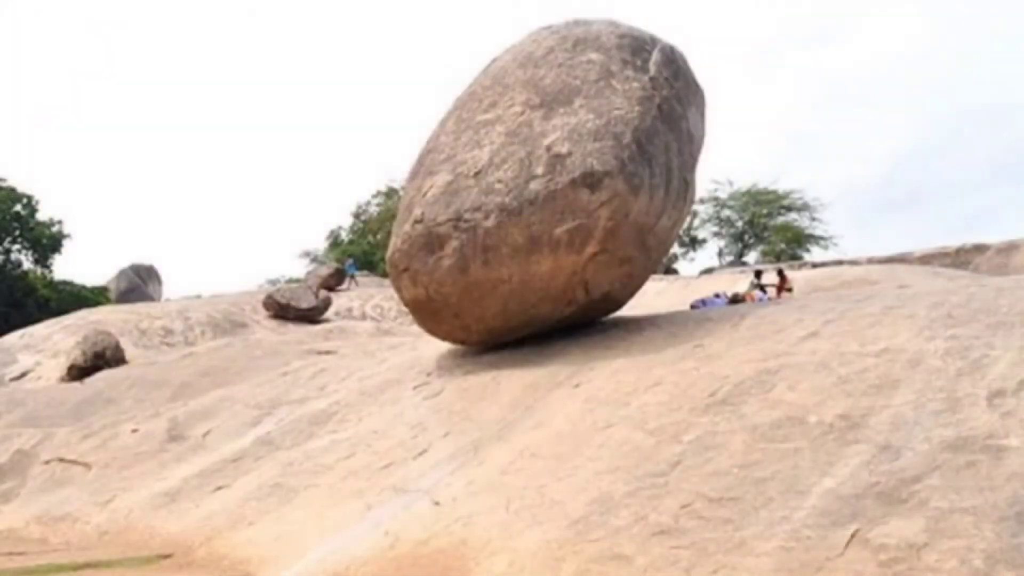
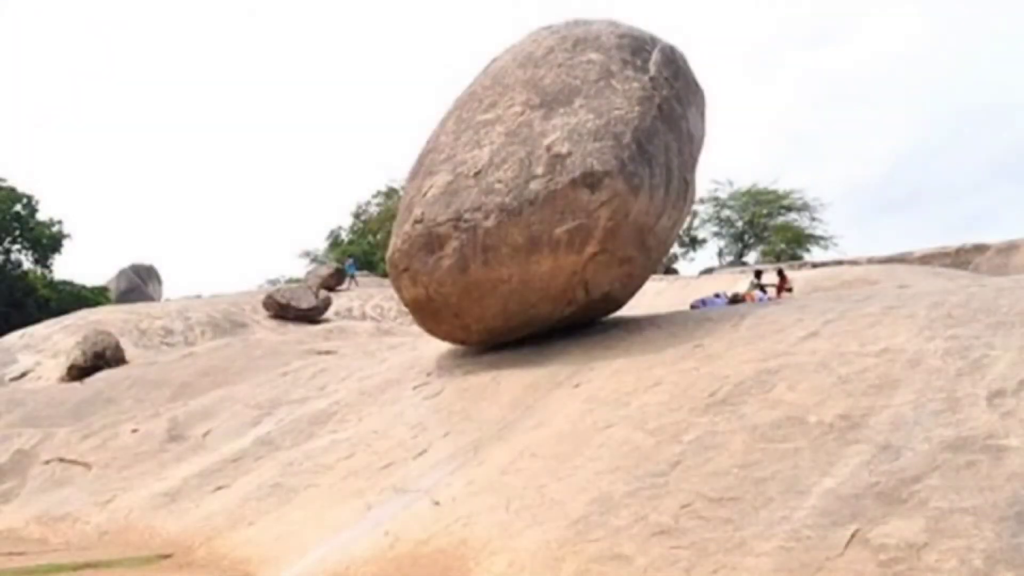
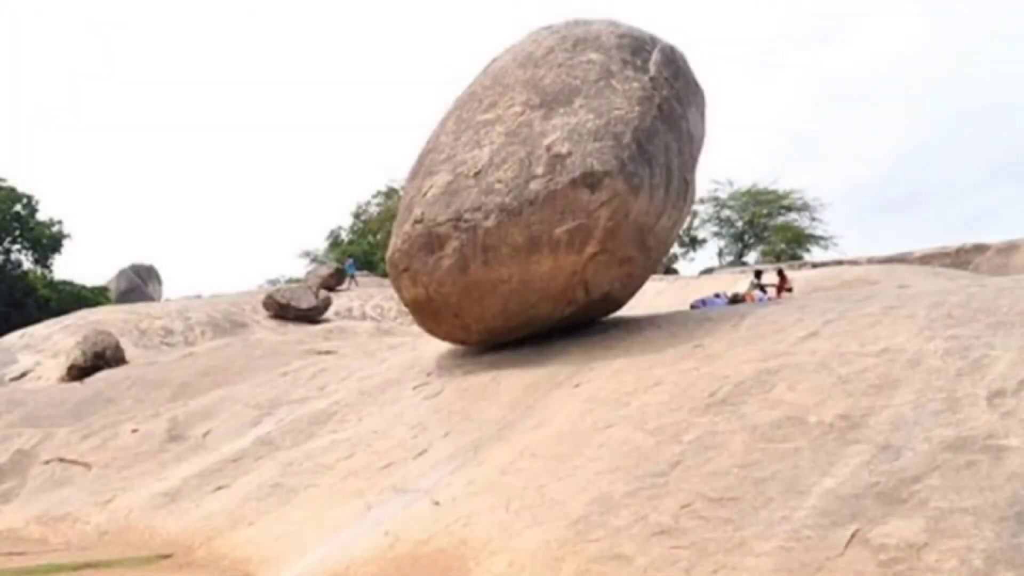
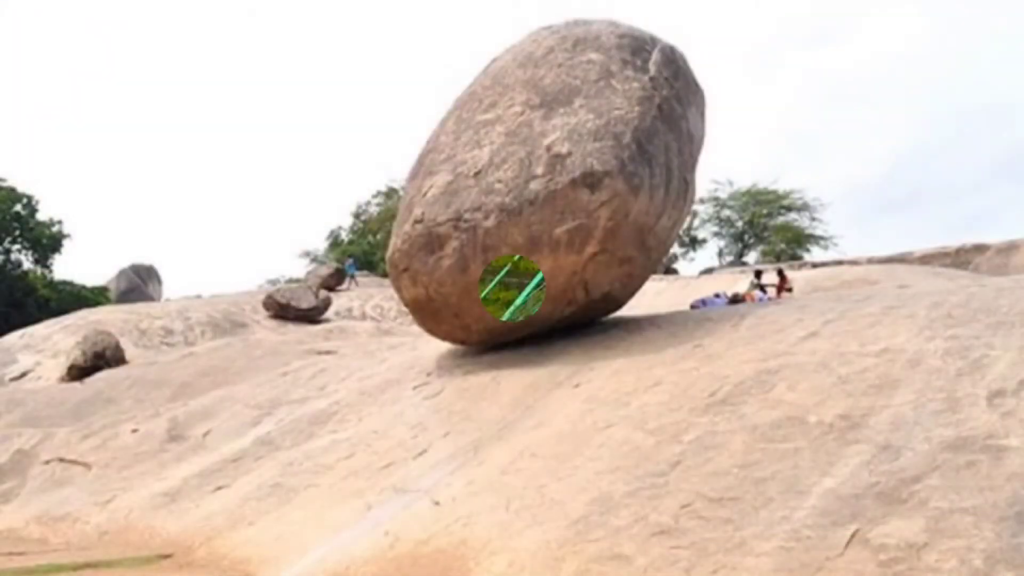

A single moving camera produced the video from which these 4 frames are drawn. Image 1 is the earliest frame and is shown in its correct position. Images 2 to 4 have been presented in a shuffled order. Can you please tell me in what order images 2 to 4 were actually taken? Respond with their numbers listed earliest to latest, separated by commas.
3, 2, 4
